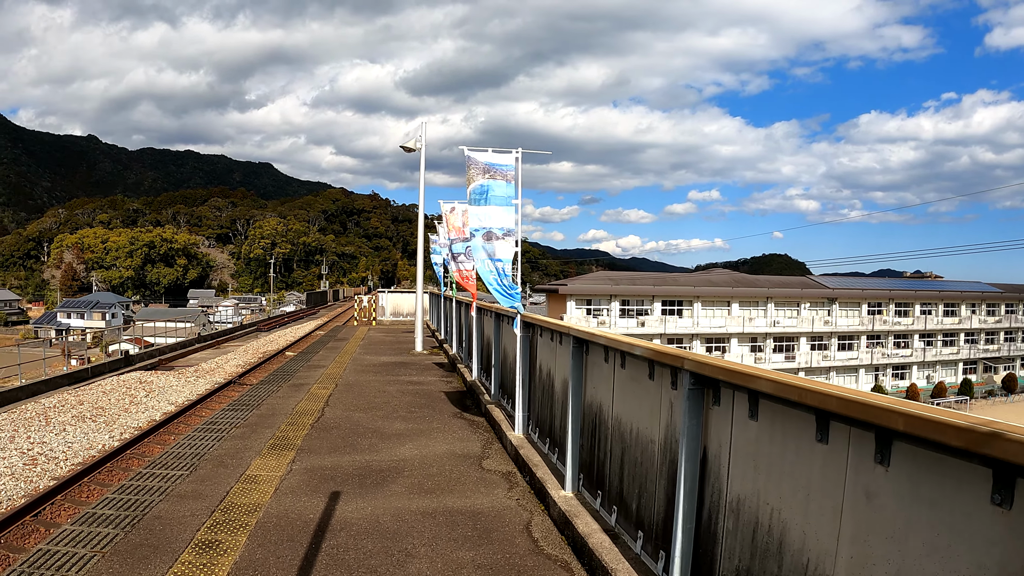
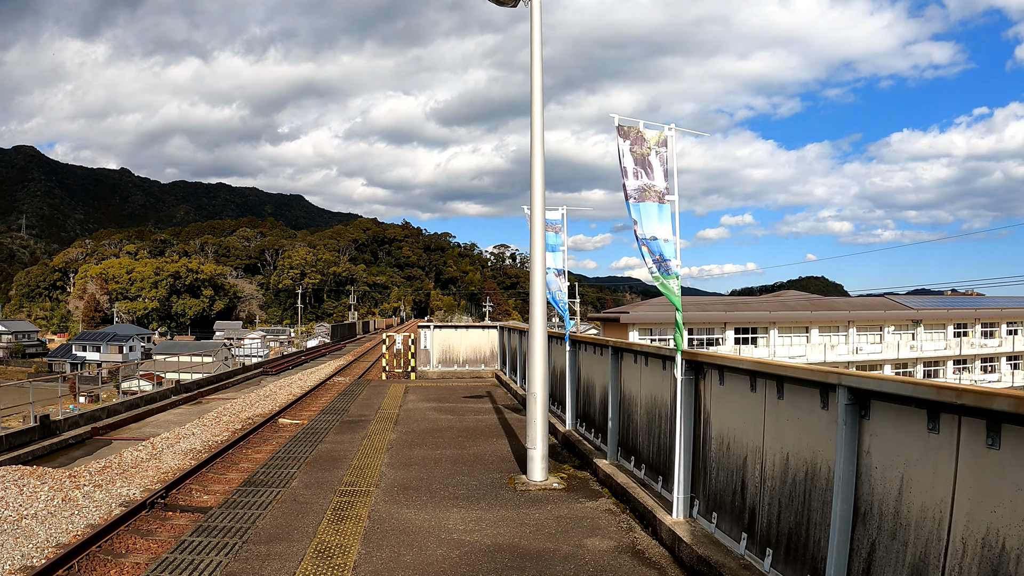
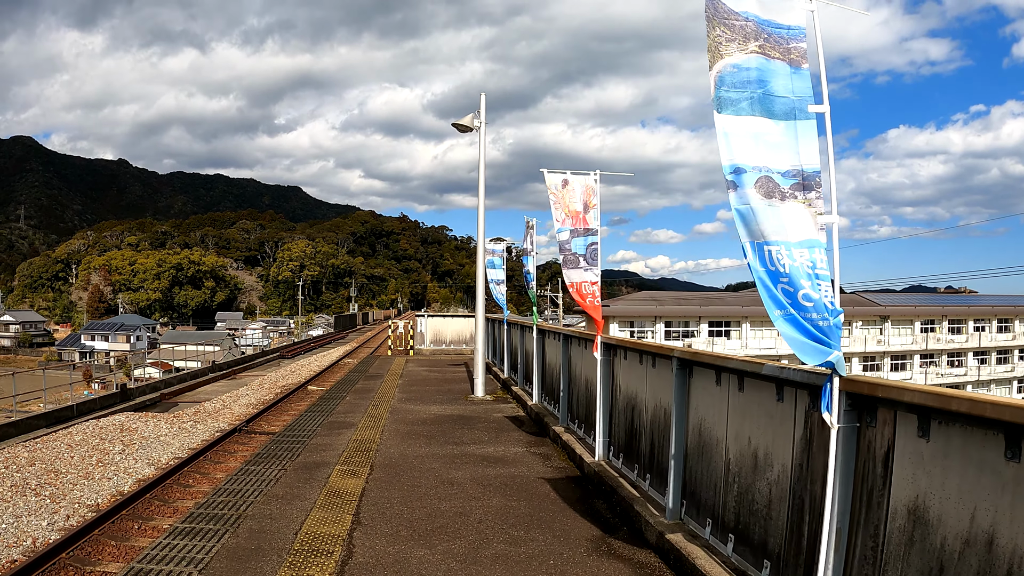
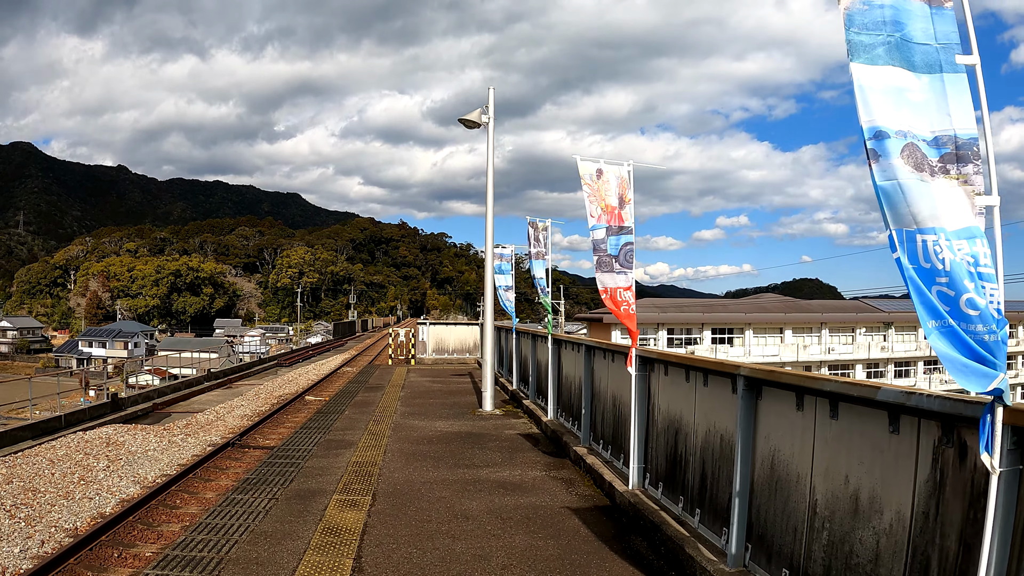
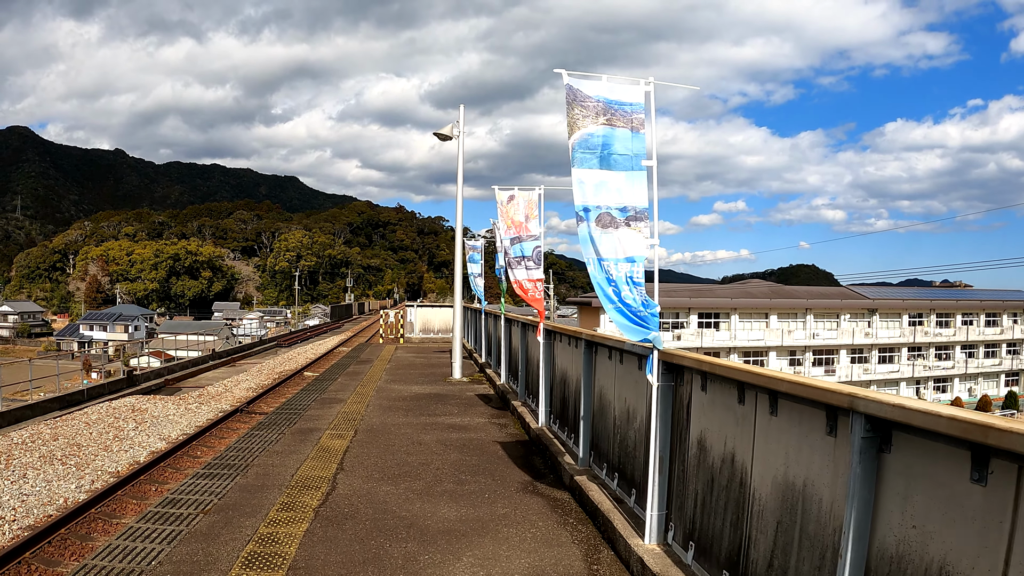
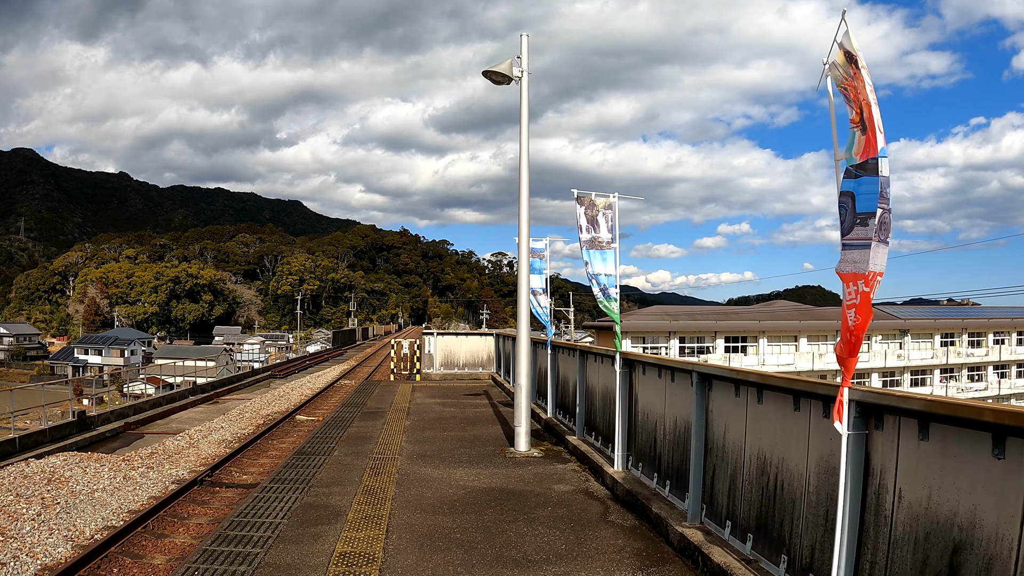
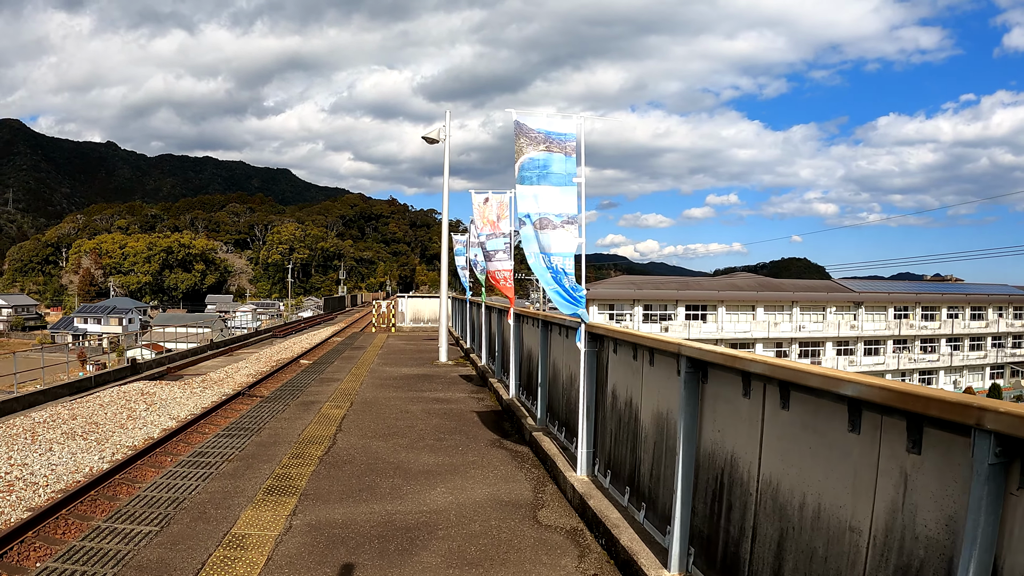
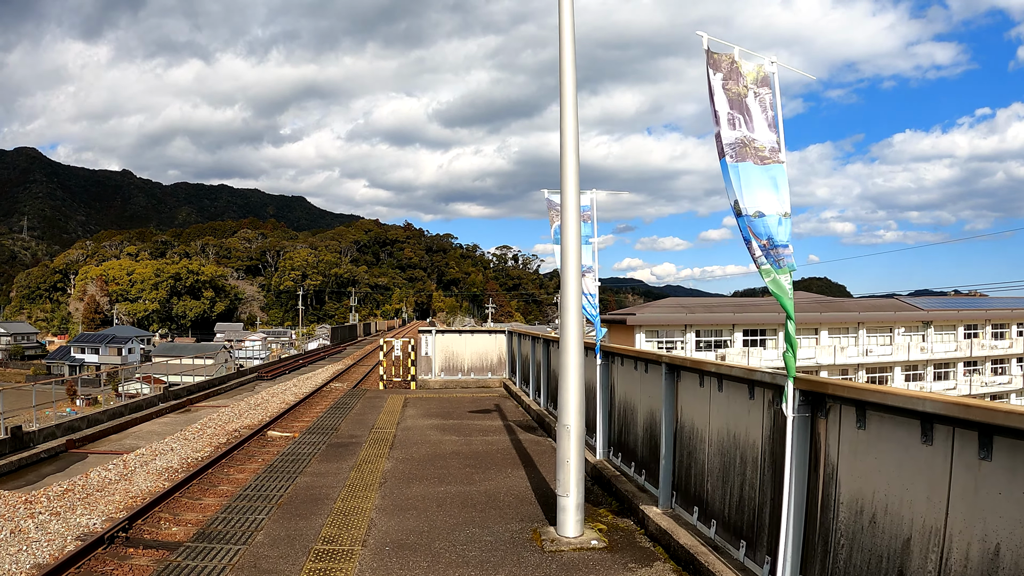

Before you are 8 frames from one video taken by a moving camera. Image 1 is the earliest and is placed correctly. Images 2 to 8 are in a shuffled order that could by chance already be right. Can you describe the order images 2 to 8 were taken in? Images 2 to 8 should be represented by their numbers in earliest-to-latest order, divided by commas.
7, 5, 3, 4, 6, 2, 8
